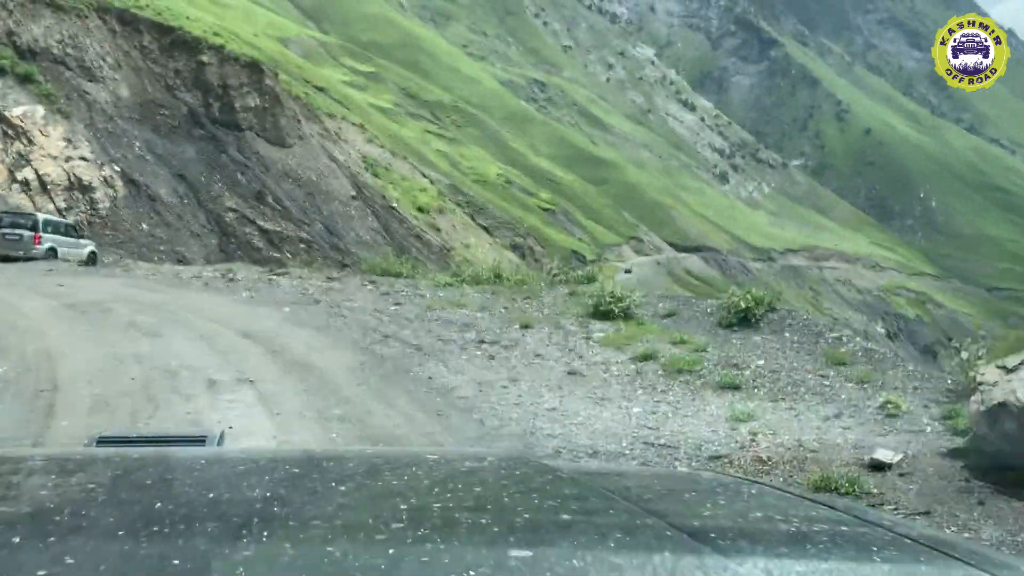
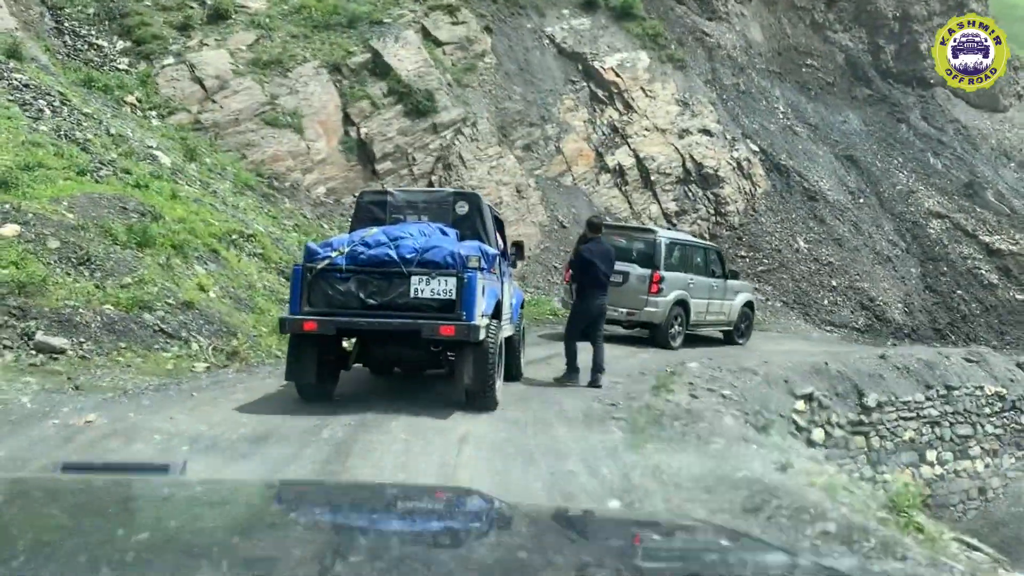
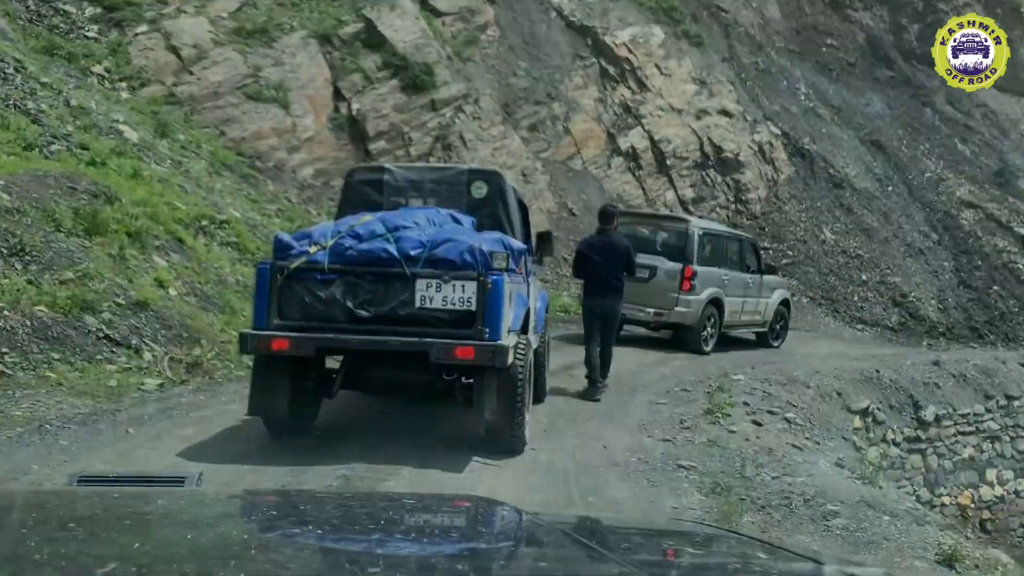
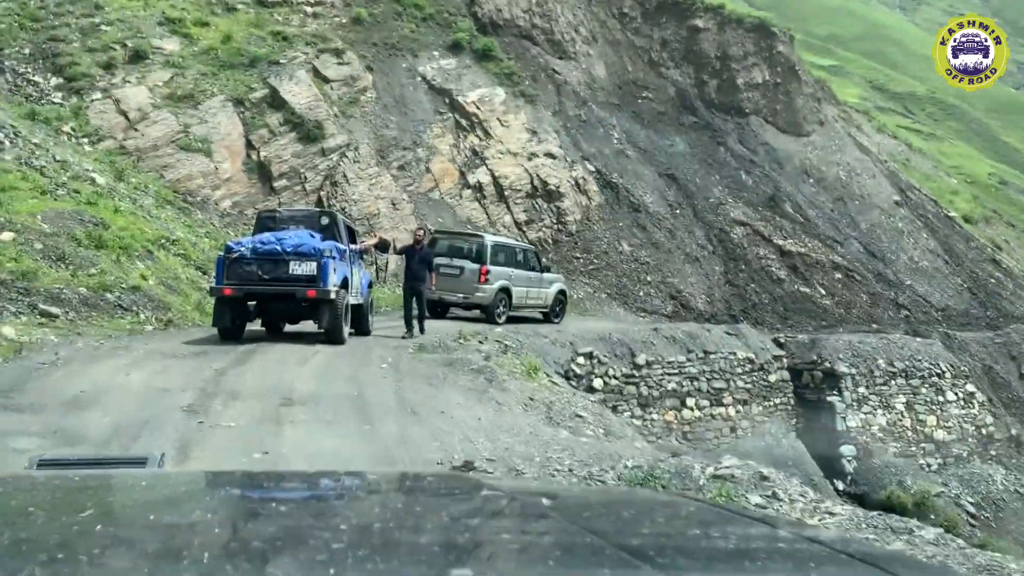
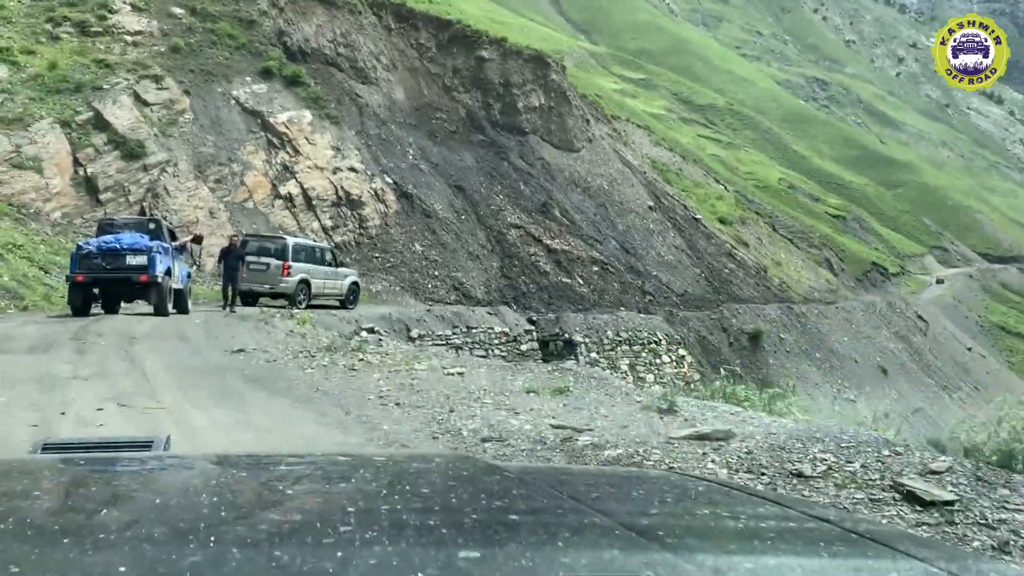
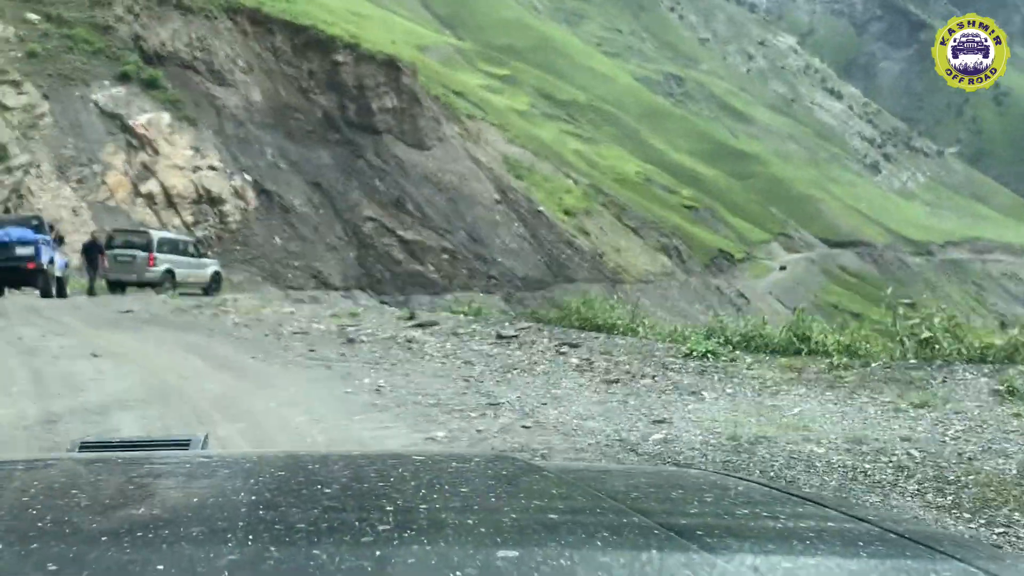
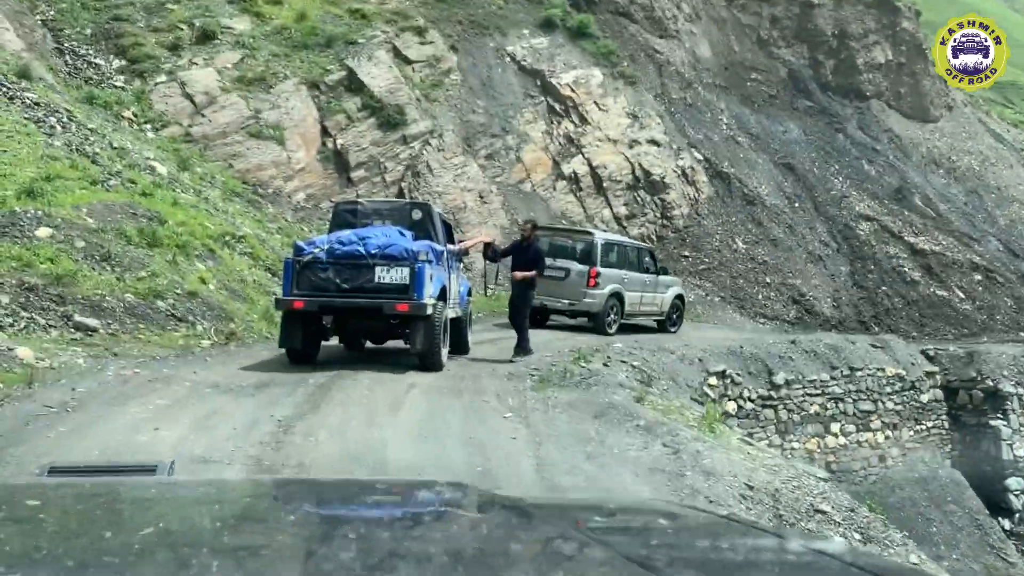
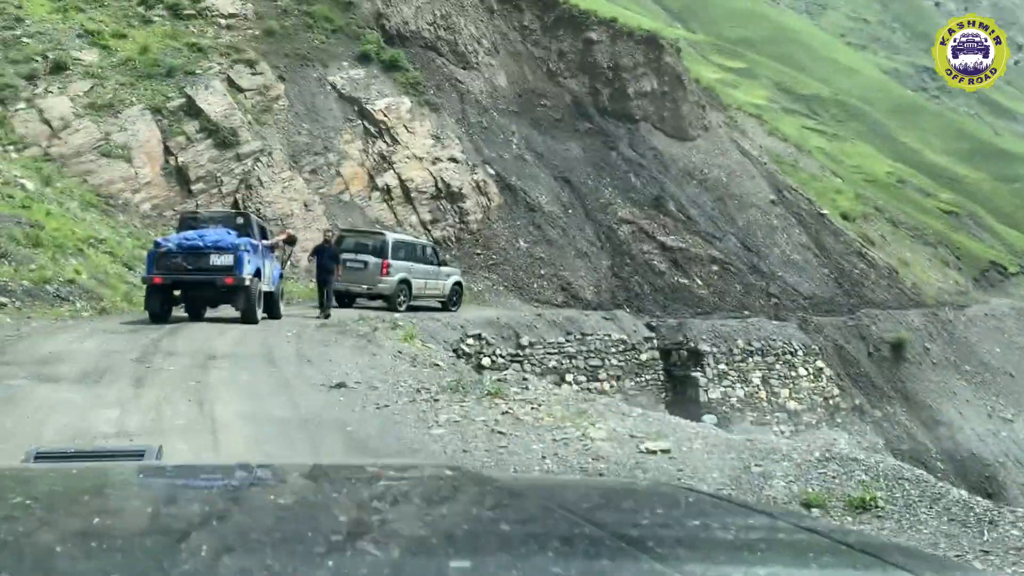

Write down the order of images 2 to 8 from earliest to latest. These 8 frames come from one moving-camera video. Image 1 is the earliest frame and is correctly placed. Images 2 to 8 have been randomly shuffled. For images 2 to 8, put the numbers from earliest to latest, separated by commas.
6, 5, 8, 4, 7, 2, 3
